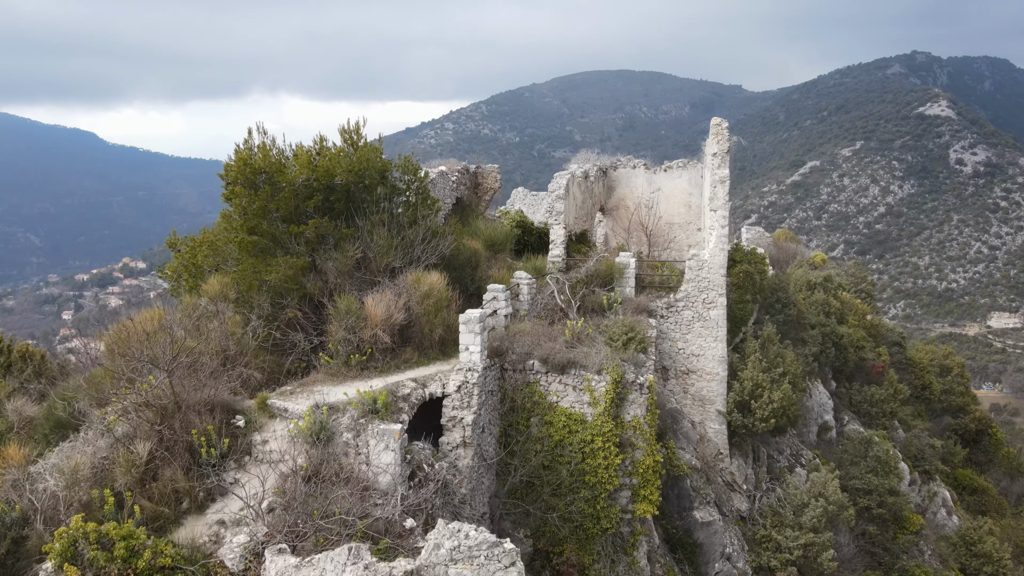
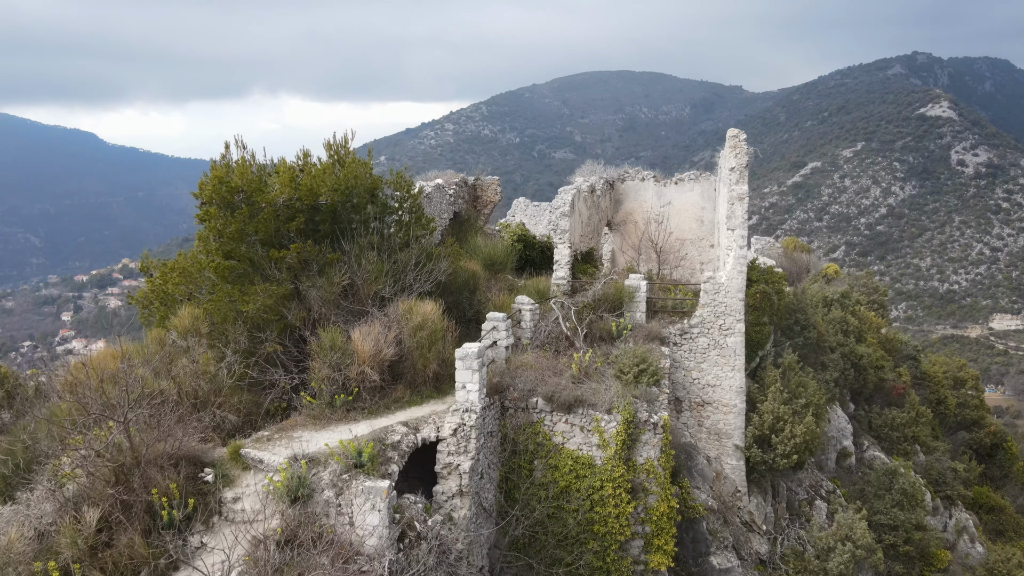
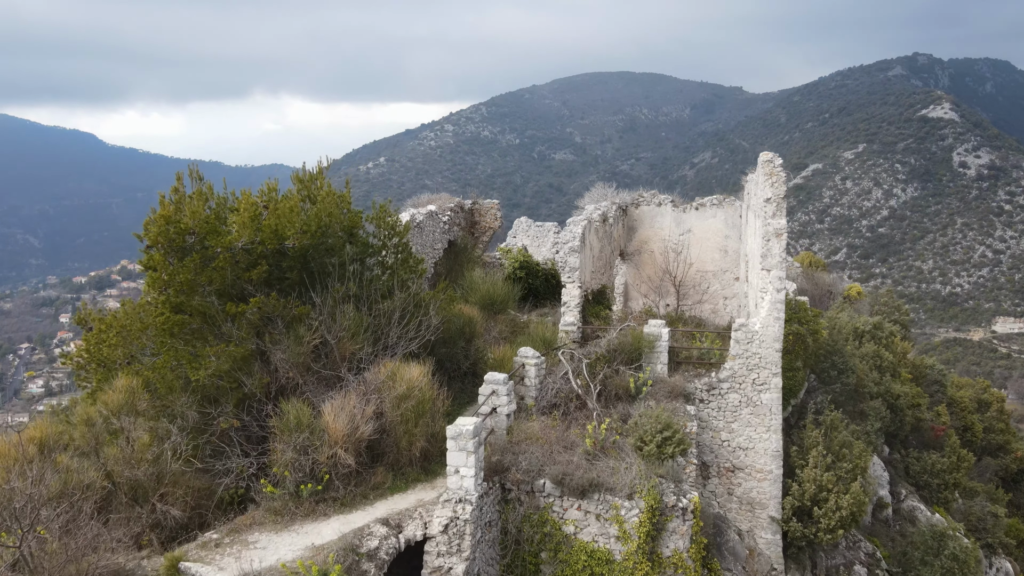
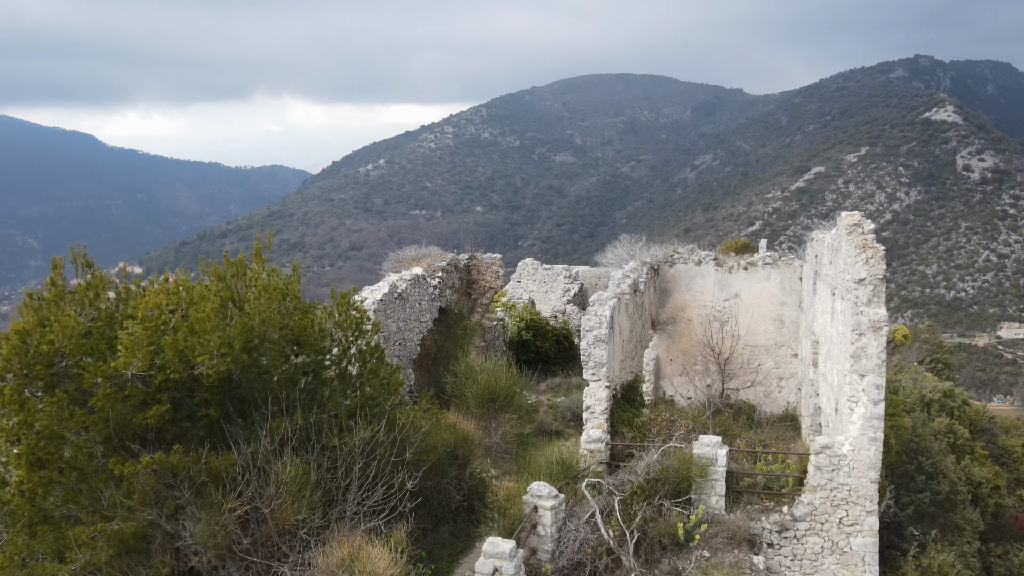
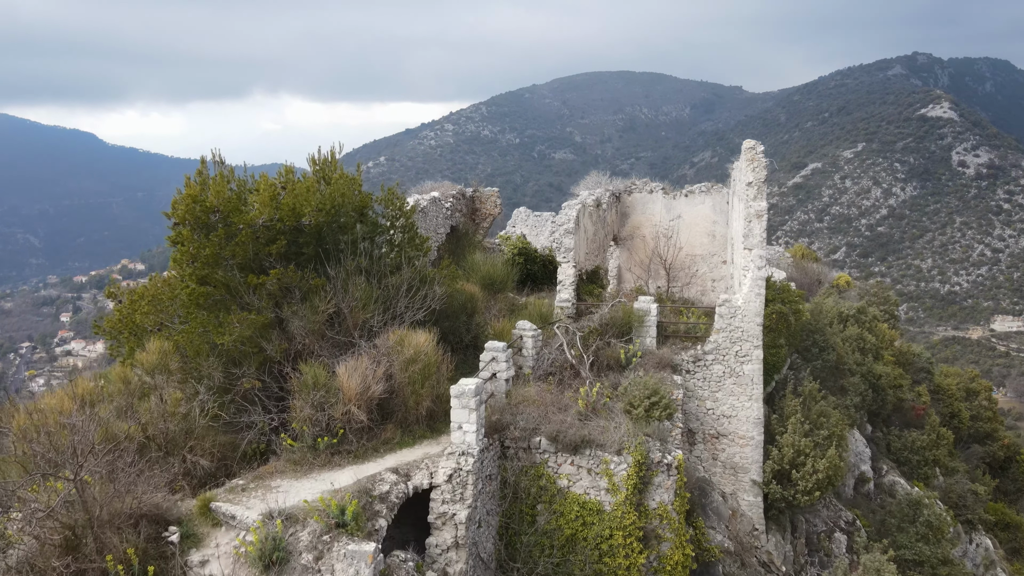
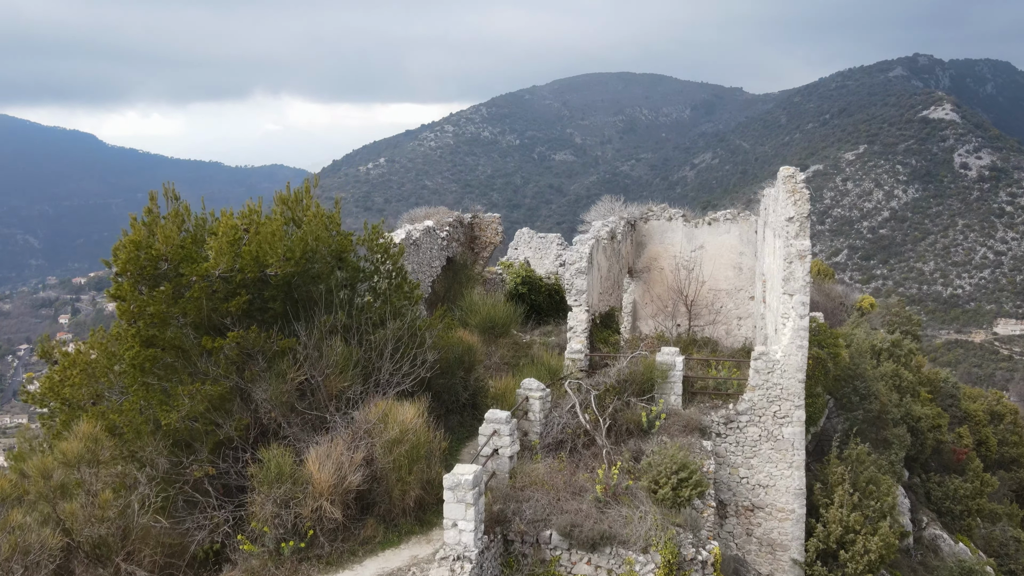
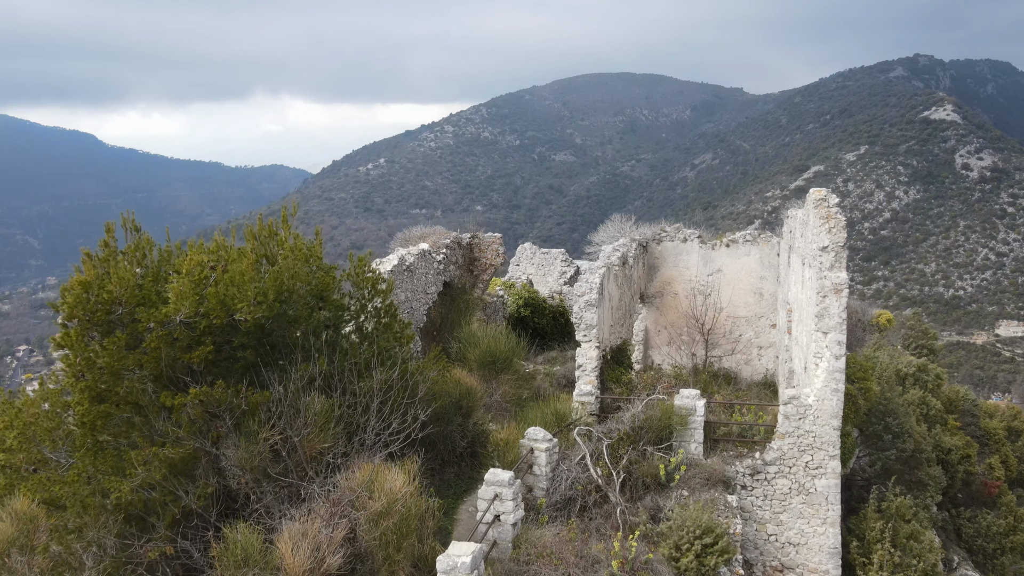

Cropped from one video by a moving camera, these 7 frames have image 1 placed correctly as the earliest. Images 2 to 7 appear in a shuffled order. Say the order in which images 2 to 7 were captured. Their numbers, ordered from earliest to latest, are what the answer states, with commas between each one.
2, 5, 3, 6, 7, 4
